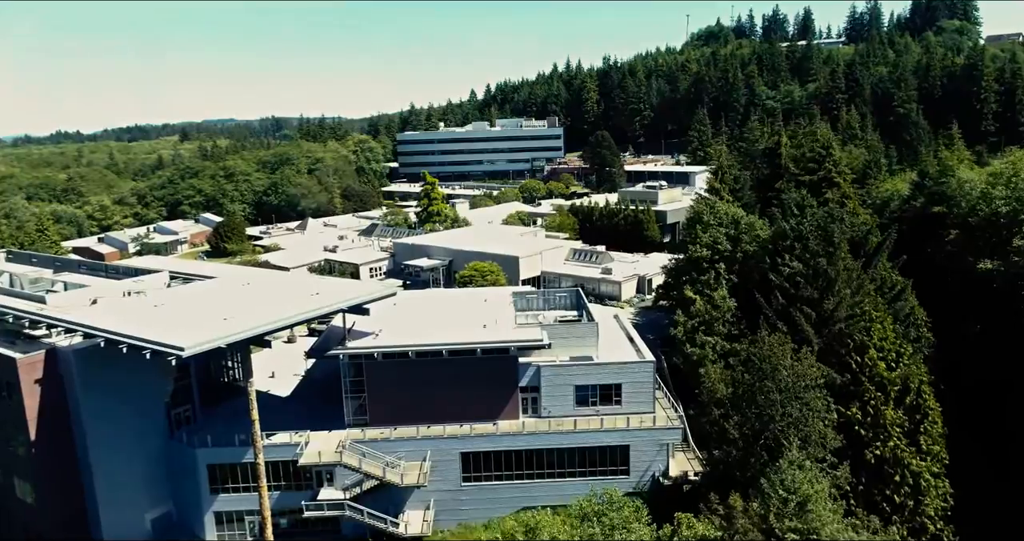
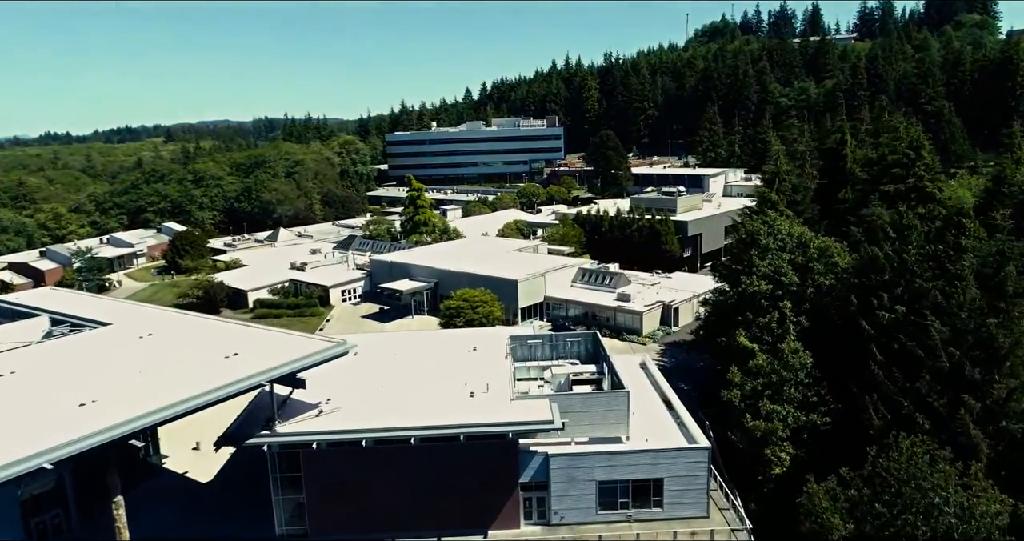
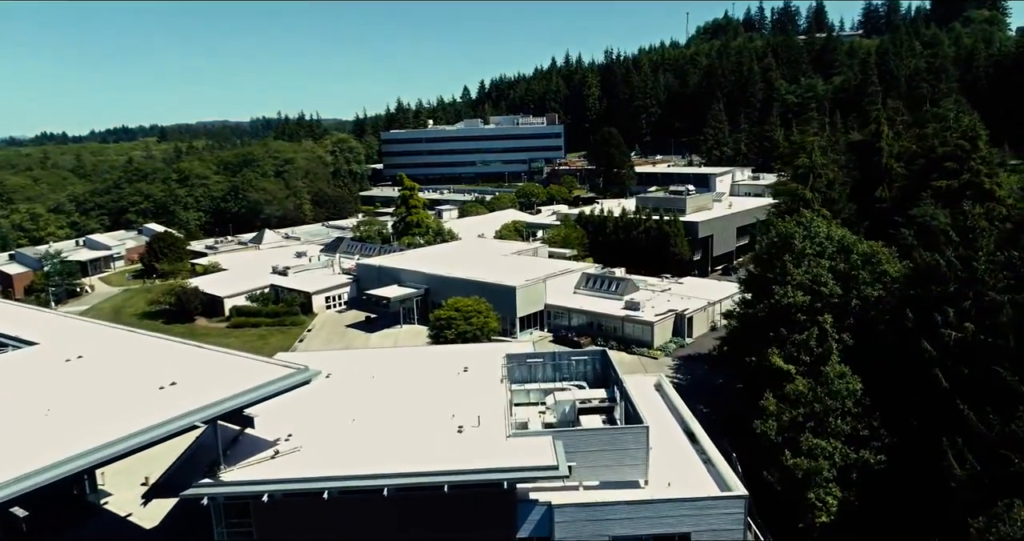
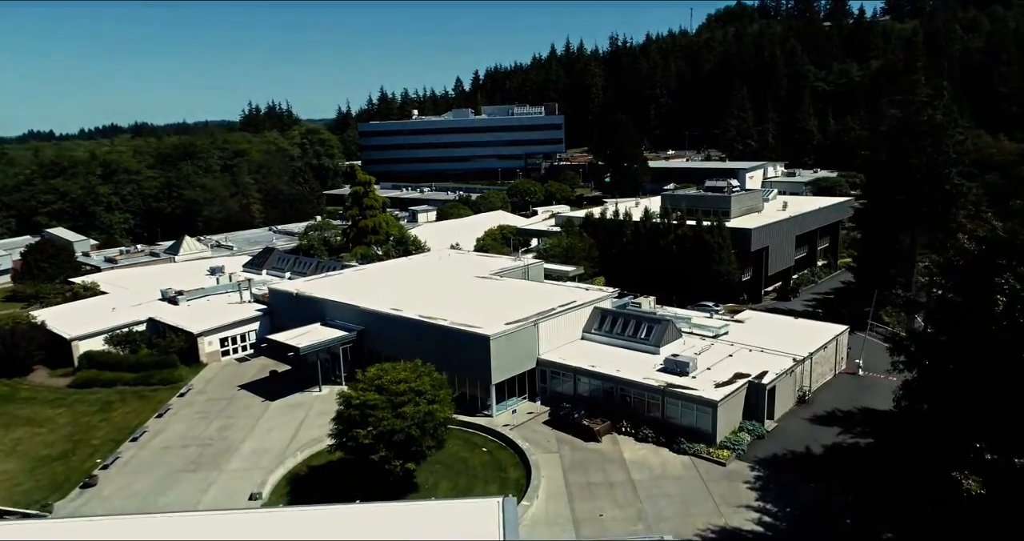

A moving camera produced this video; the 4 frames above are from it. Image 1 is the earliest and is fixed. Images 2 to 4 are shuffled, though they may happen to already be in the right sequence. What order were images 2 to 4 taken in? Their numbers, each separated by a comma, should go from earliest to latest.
2, 3, 4
